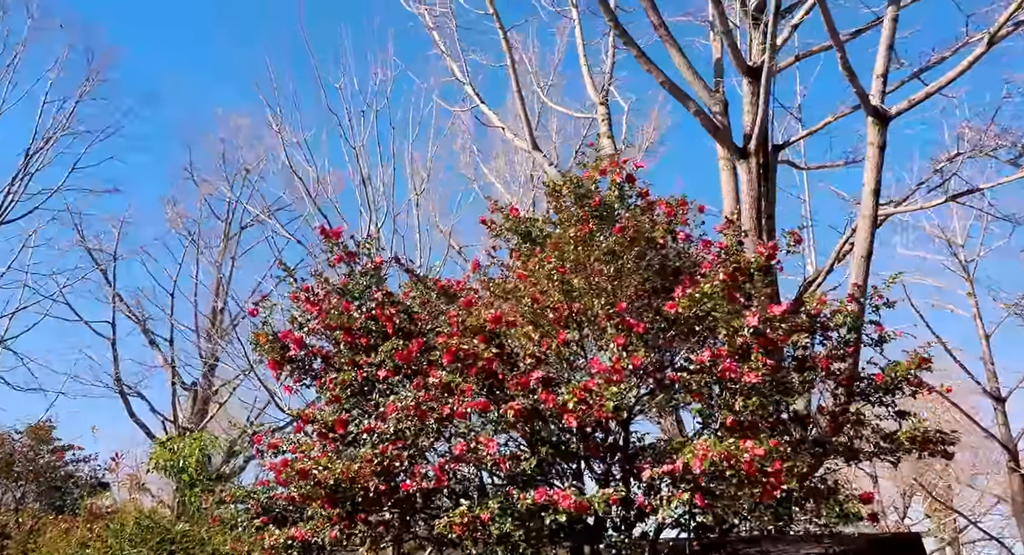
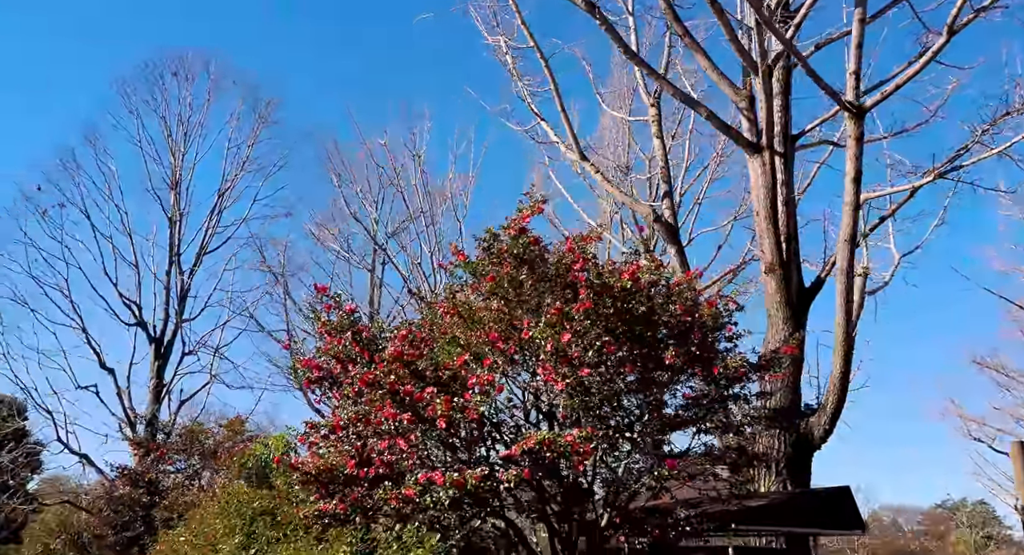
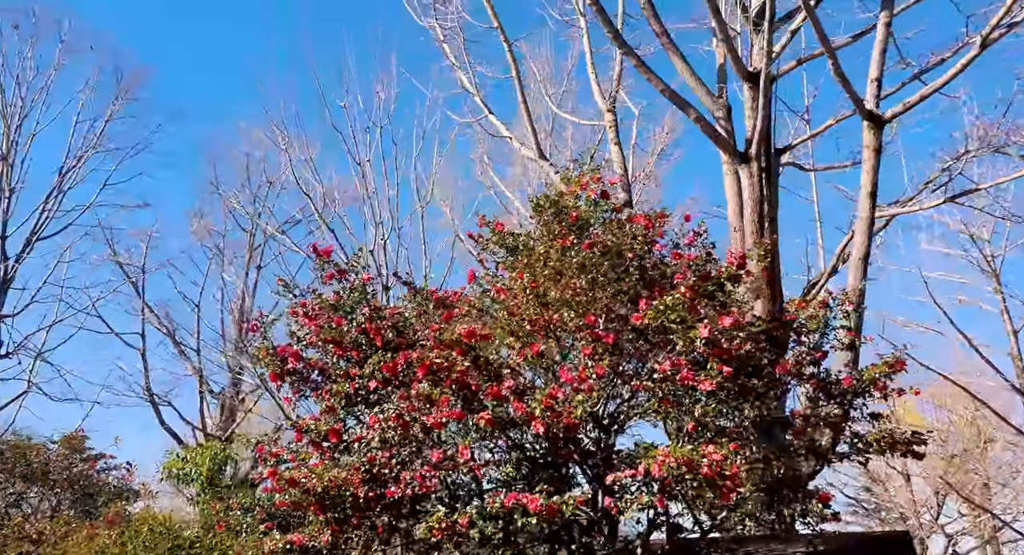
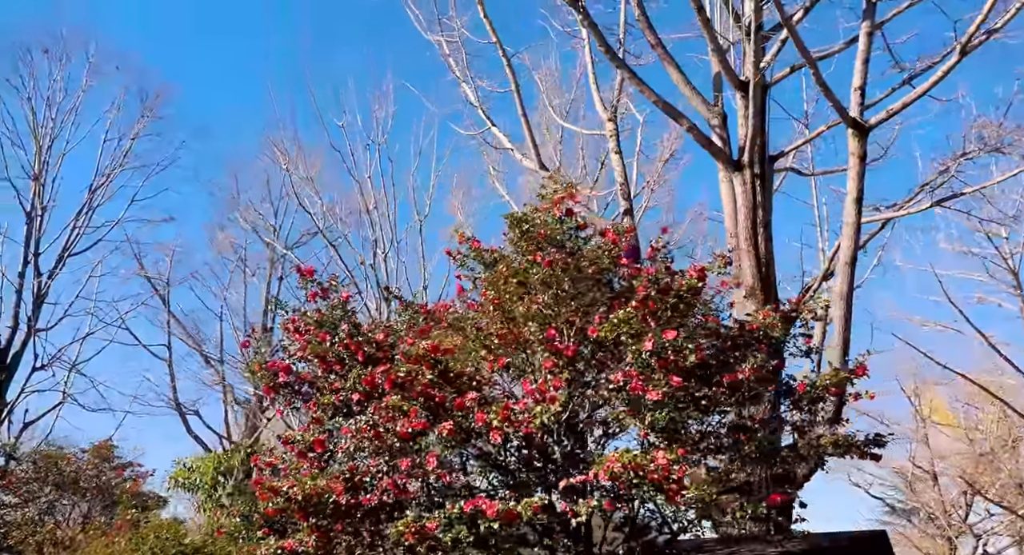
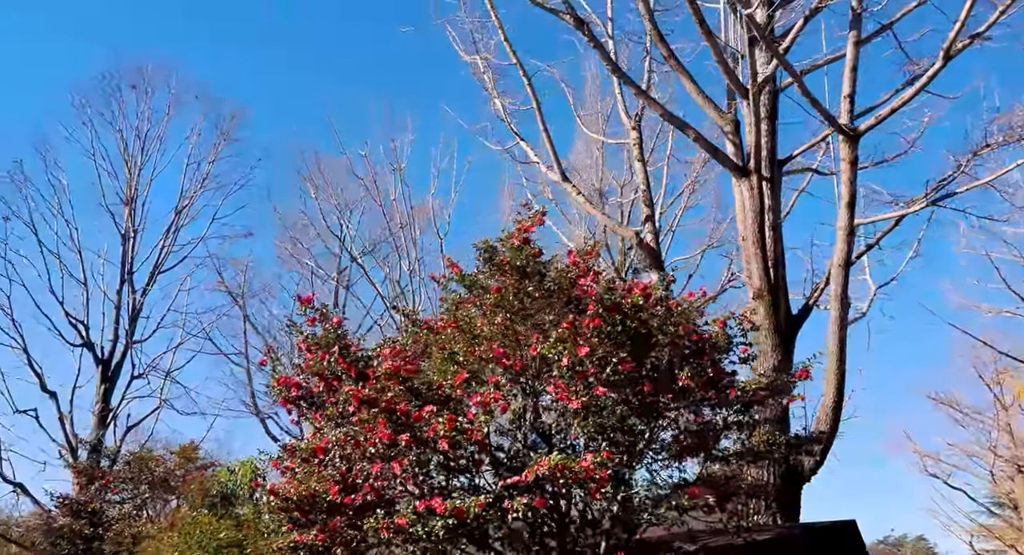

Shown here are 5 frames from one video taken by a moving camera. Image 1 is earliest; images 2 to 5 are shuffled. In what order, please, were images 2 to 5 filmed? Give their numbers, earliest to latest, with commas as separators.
3, 4, 5, 2
